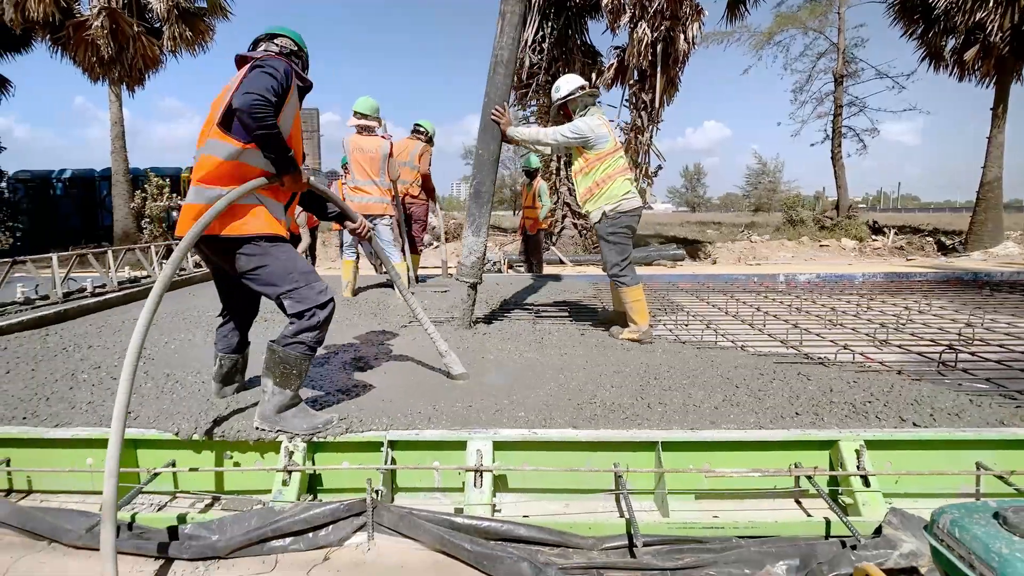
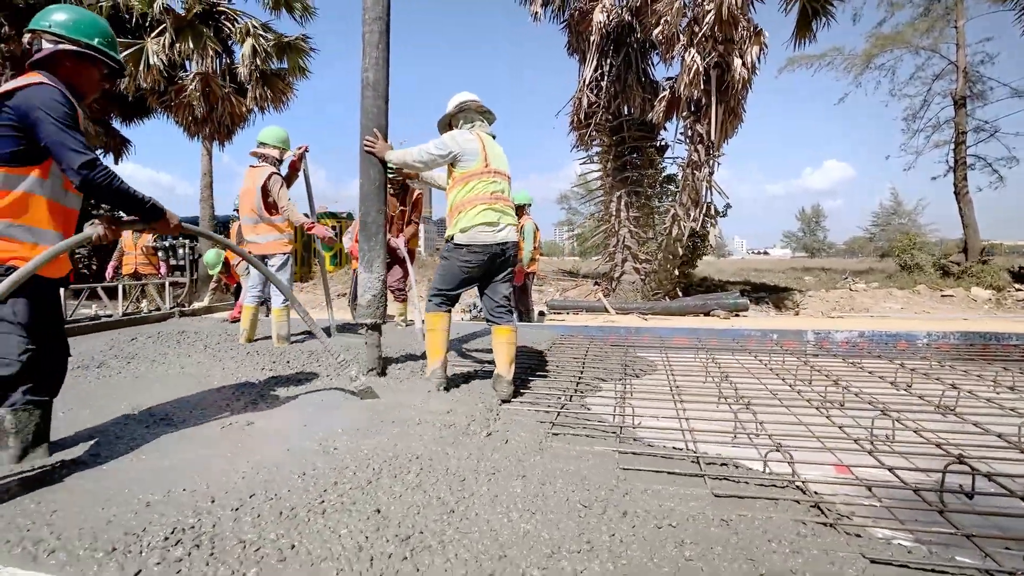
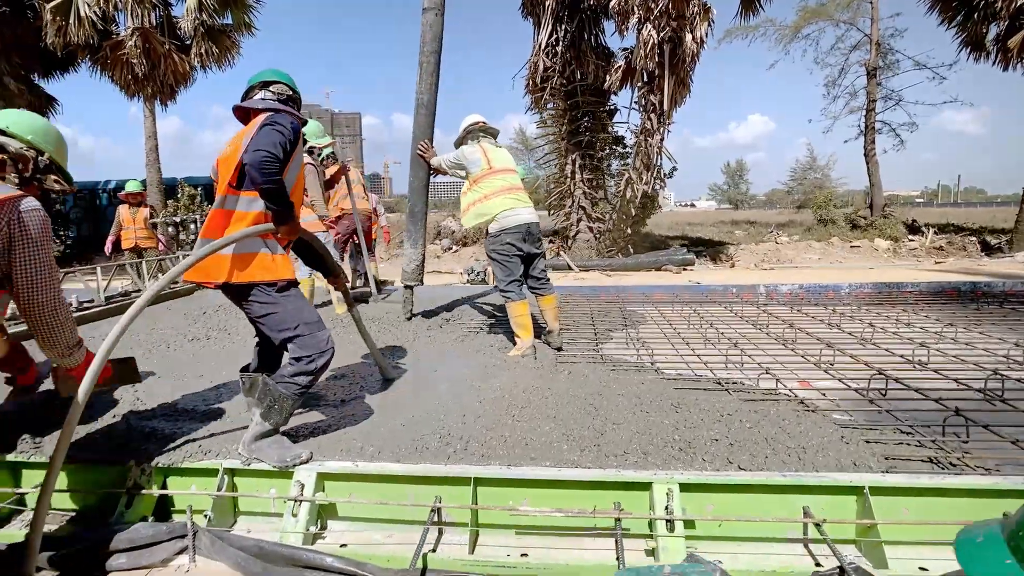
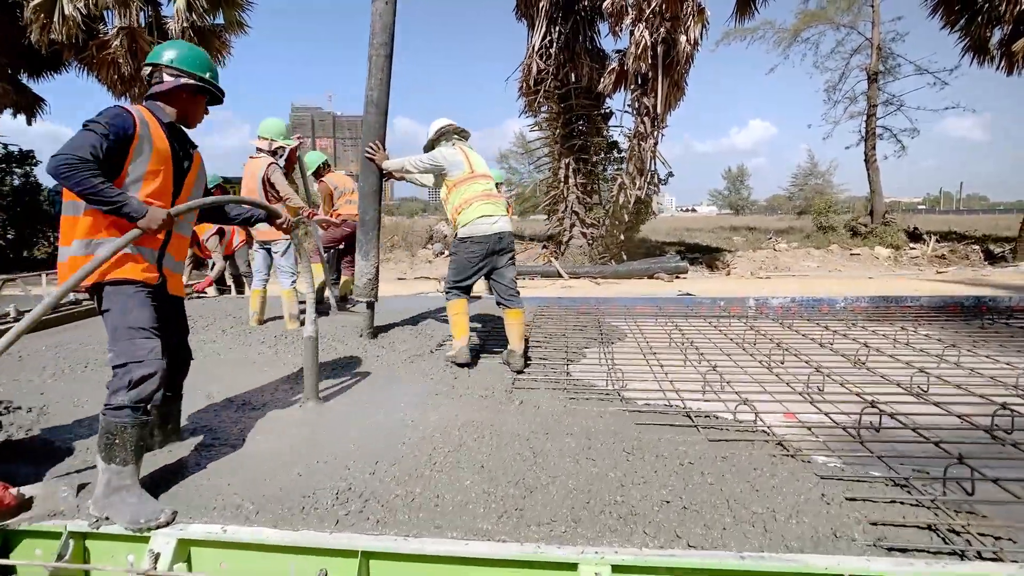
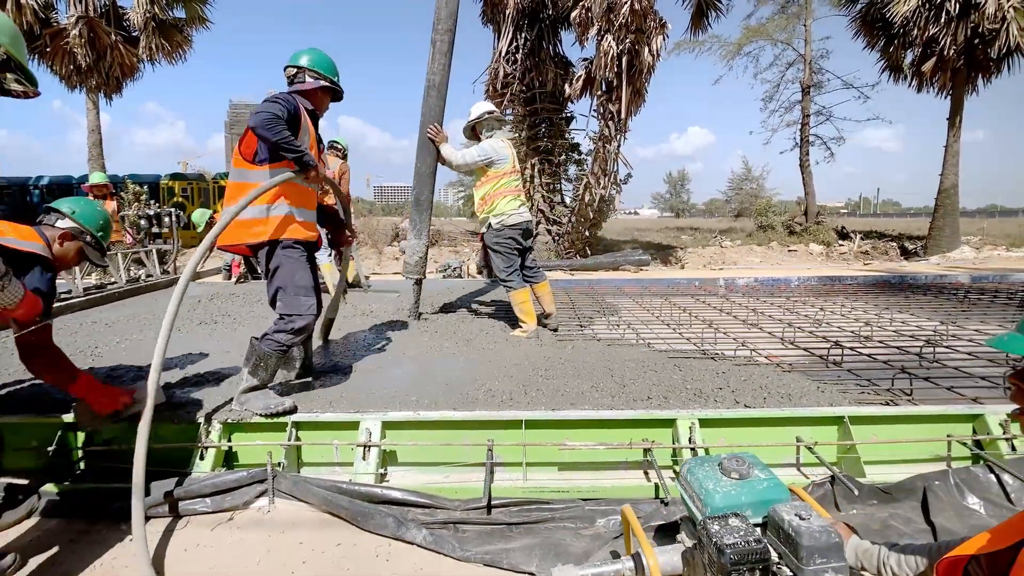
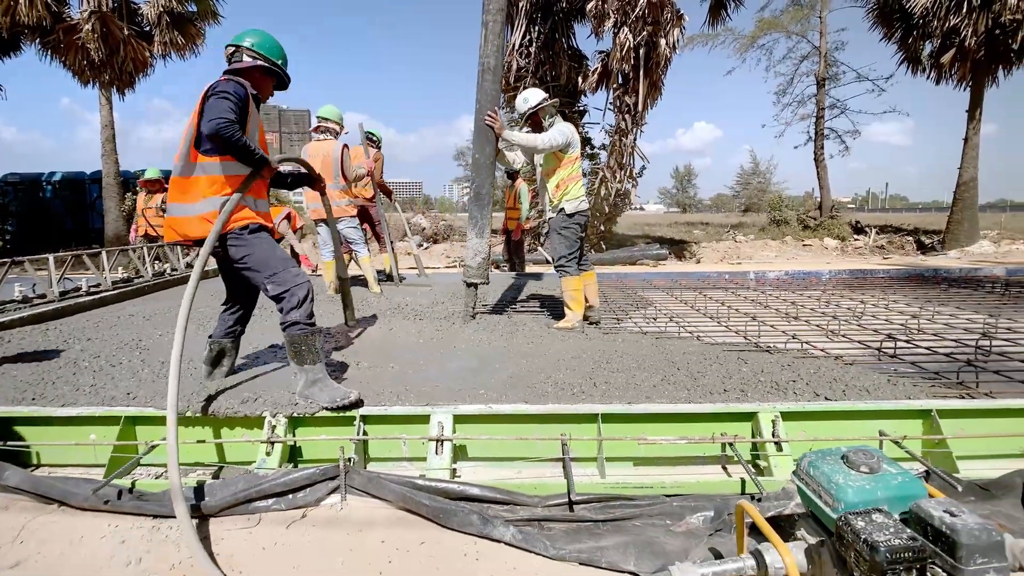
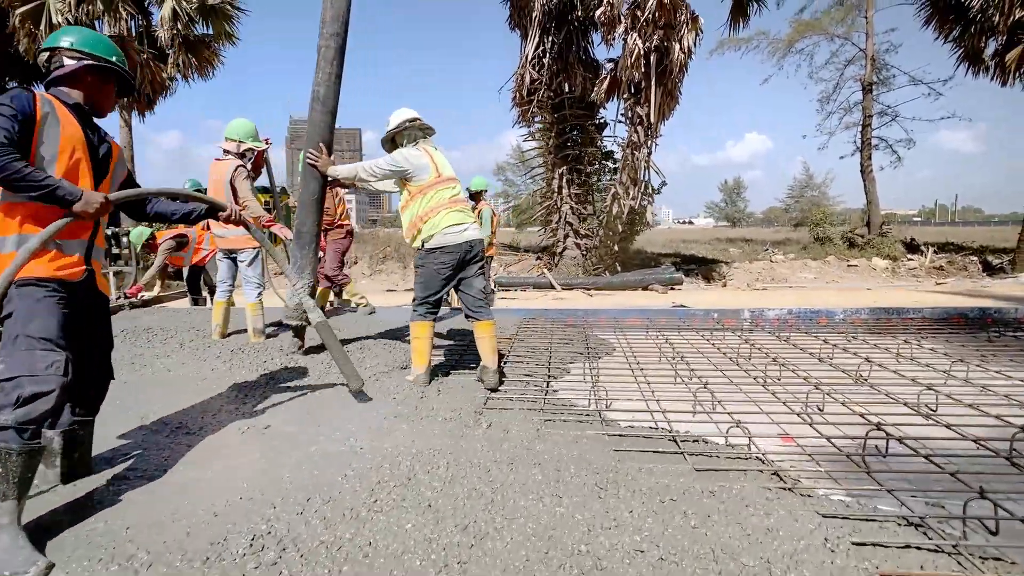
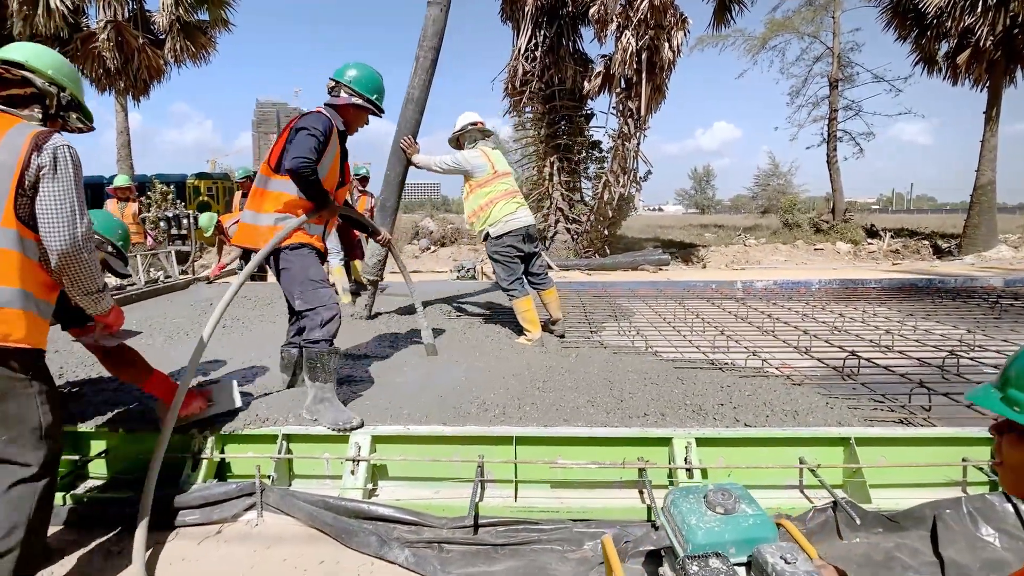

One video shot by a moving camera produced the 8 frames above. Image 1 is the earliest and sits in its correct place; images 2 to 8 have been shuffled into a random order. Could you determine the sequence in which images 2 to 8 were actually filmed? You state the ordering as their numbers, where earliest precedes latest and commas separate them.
6, 5, 8, 3, 4, 7, 2
